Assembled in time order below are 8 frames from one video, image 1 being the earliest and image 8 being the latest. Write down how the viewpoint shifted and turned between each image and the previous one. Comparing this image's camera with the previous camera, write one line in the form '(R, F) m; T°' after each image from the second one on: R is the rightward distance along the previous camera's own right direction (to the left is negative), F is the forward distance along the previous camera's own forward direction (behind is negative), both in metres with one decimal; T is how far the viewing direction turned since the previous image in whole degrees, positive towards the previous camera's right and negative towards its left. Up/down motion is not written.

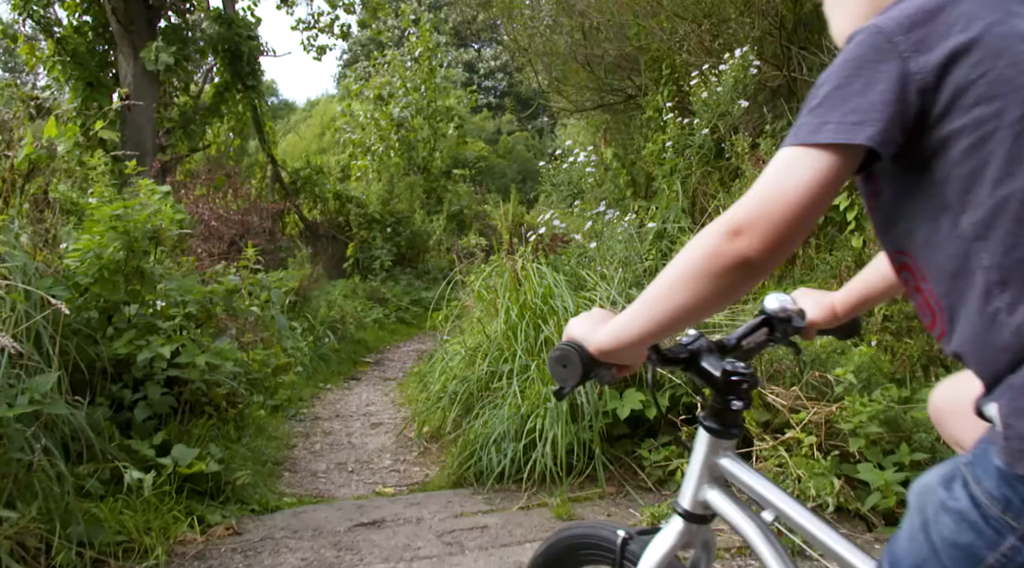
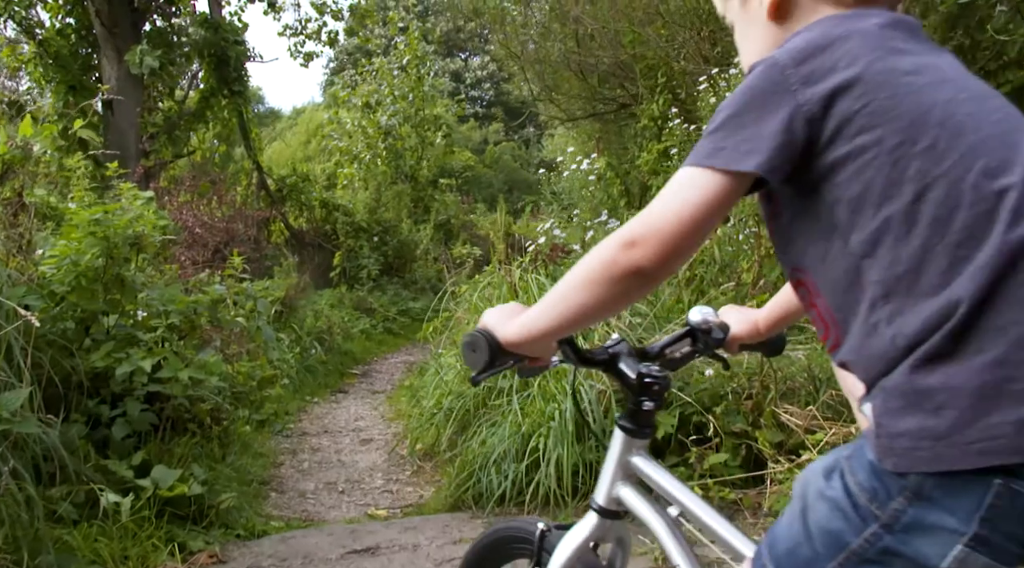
(-0.1, +0.2) m; +1°
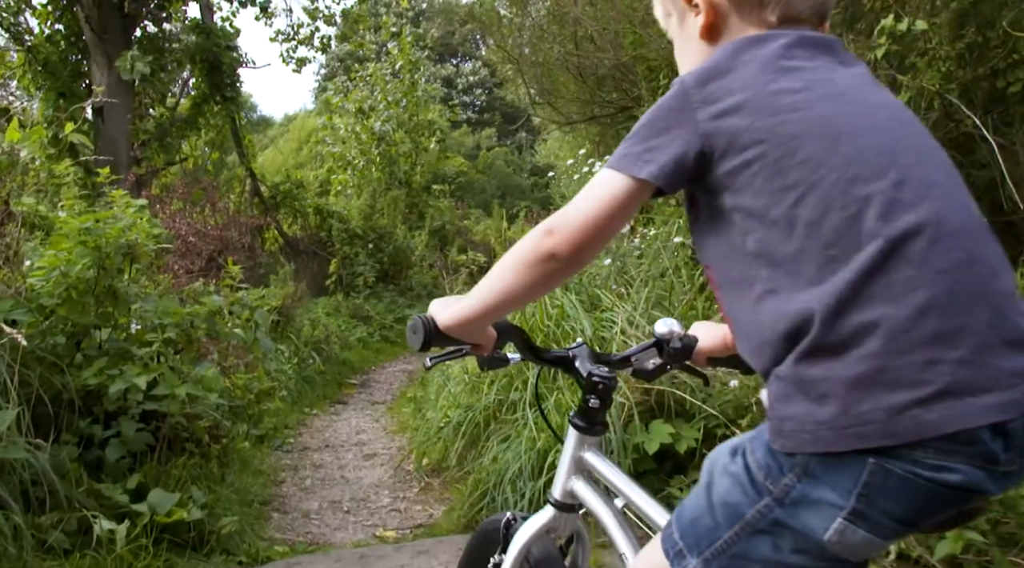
(-0.1, +0.2) m; 0°
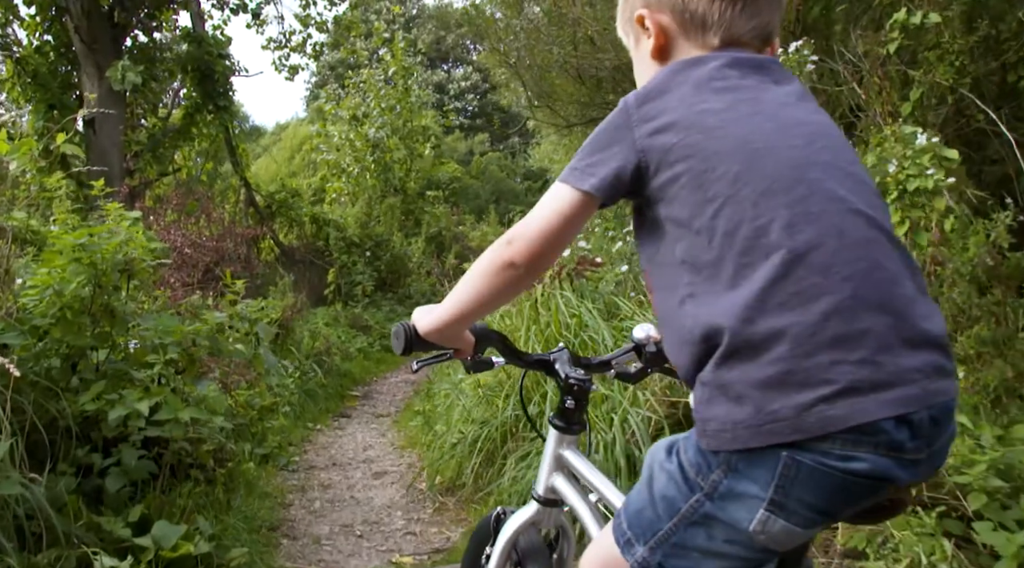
(-0.1, +0.2) m; 0°
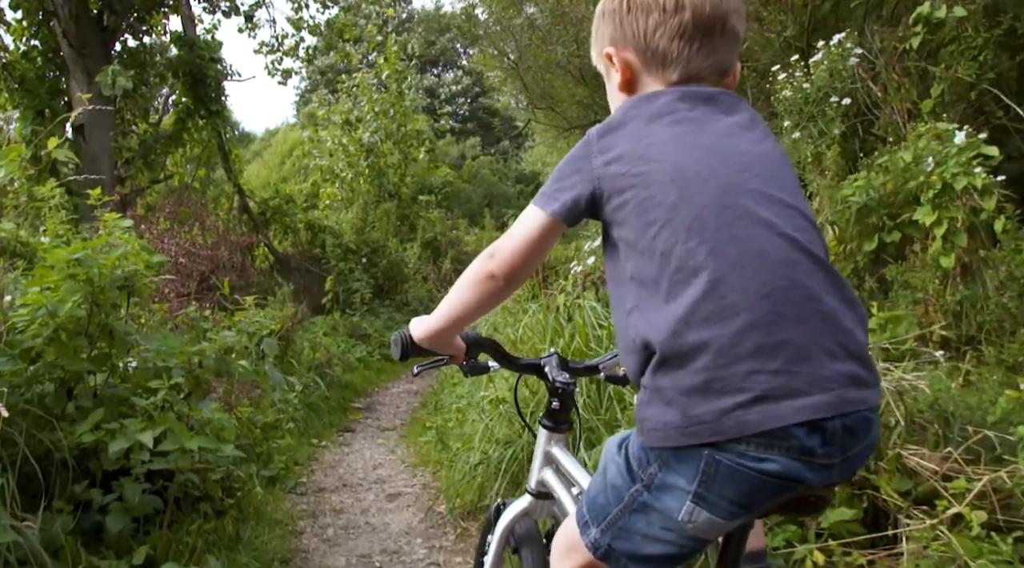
(-0.1, +0.3) m; +1°
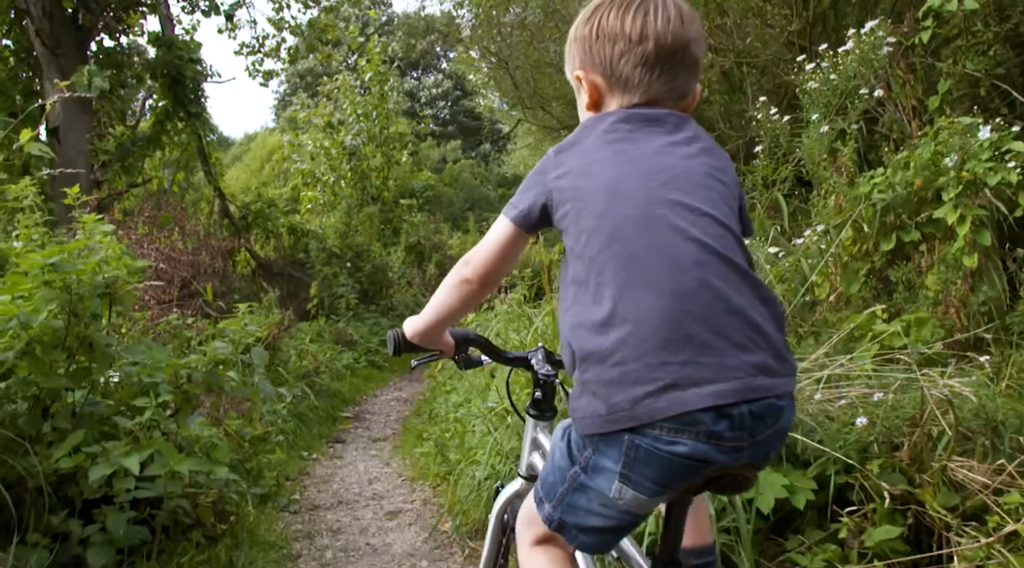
(-0.1, +0.2) m; +1°
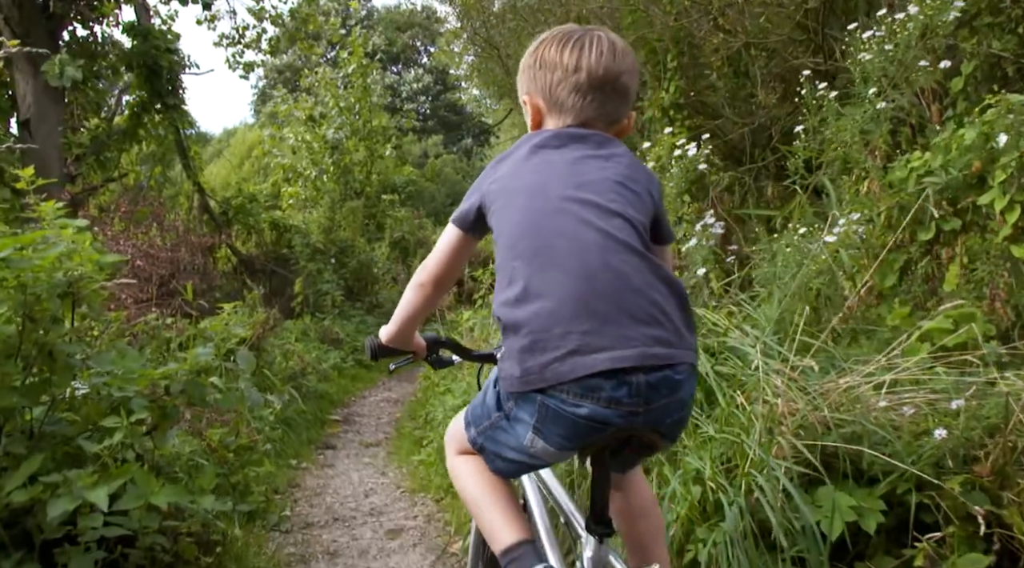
(-0.1, +0.4) m; +1°
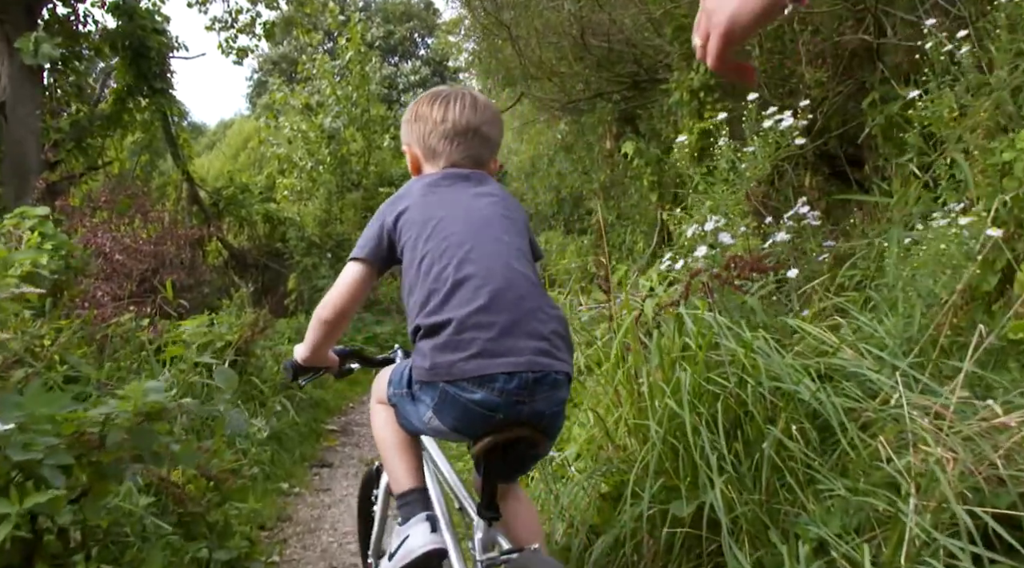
(-0.1, +0.7) m; 0°
